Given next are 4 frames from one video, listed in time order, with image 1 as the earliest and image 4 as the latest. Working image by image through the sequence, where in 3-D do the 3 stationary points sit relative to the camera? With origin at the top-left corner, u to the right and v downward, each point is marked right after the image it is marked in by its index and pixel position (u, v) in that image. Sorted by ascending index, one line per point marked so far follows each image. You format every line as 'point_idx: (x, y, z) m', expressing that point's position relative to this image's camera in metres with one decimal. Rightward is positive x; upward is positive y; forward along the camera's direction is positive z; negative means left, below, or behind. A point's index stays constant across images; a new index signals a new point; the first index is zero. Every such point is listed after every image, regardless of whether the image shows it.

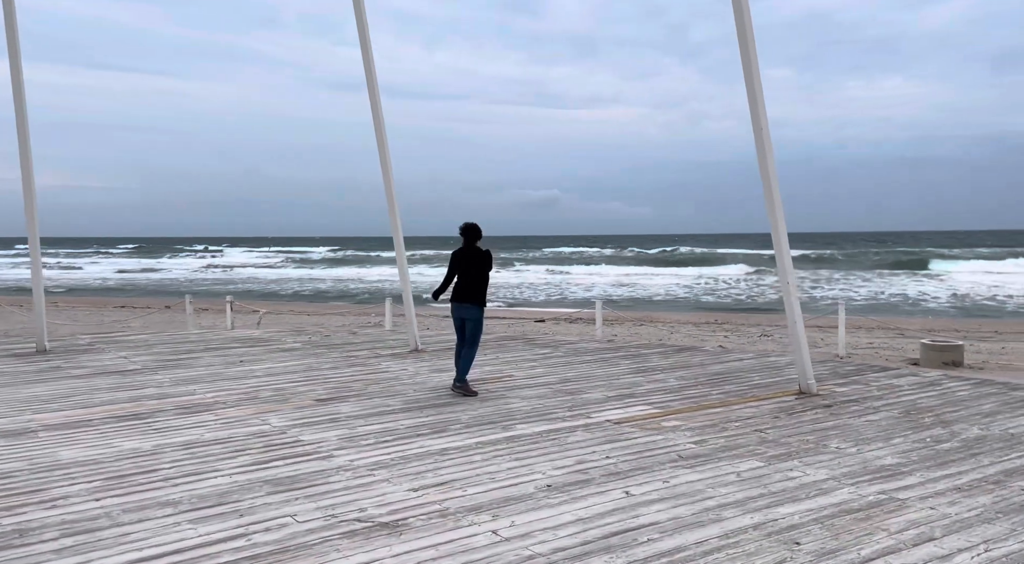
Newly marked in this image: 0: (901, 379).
0: (+3.2, -0.8, +8.2) m
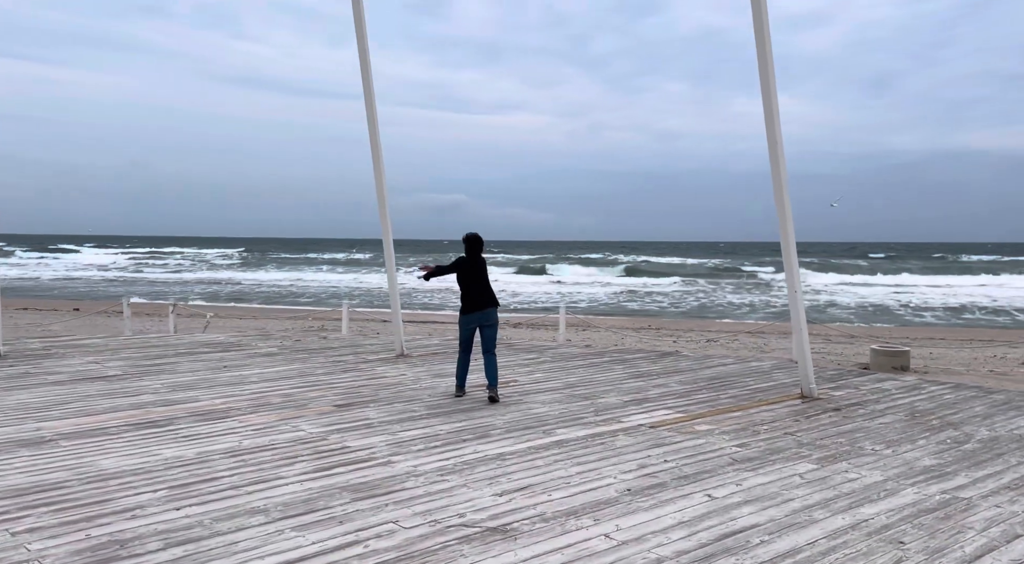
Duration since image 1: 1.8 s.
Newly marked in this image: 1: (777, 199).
0: (+3.2, -0.9, +8.6) m
1: (+1.9, +0.6, +7.4) m
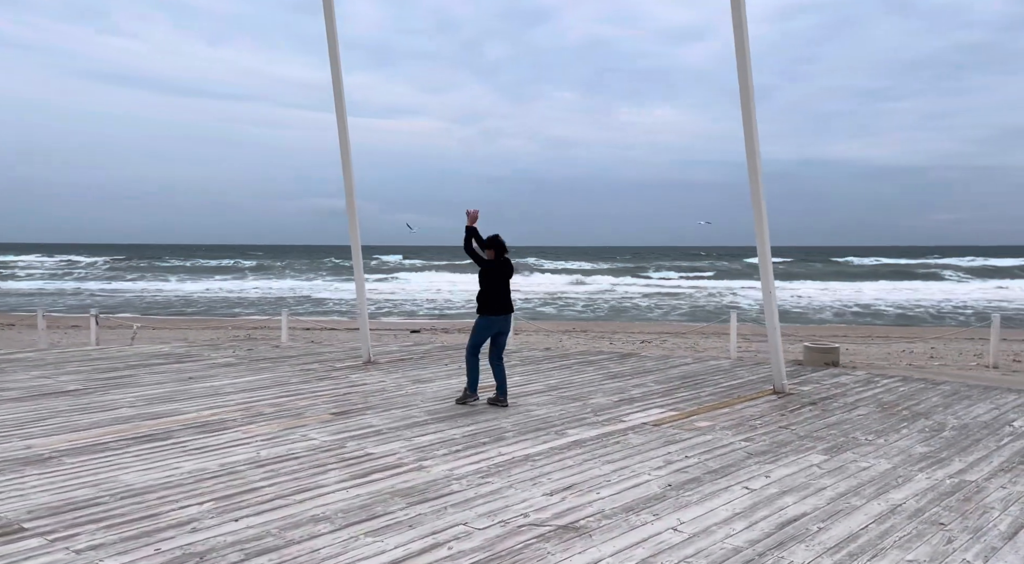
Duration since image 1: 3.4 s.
0: (+3.0, -0.9, +9.1) m
1: (+1.8, +0.6, +7.7) m
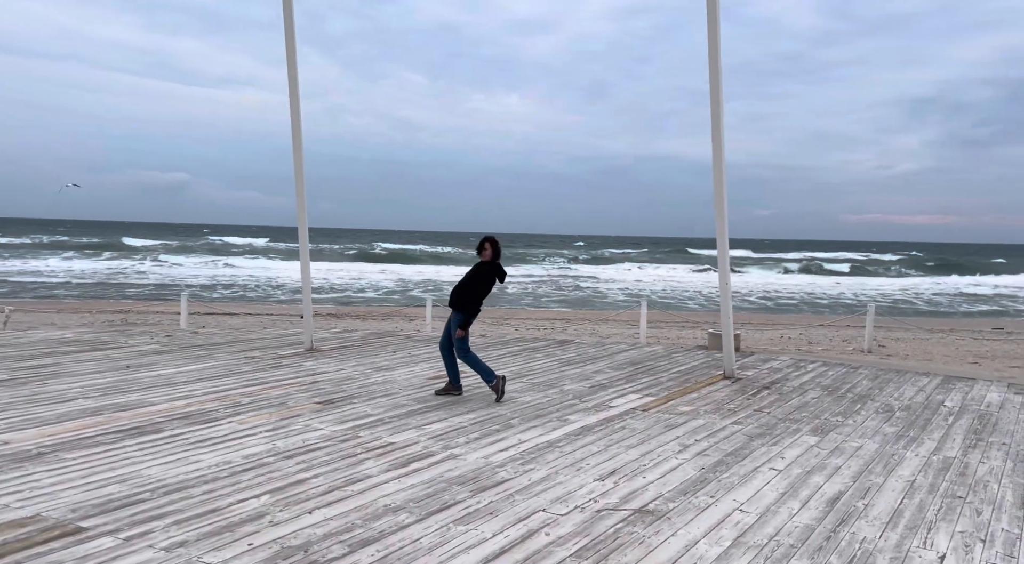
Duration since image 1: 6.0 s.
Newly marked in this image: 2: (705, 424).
0: (+2.5, -0.8, +9.6) m
1: (+1.6, +0.7, +8.1) m
2: (+1.2, -0.9, +6.5) m
